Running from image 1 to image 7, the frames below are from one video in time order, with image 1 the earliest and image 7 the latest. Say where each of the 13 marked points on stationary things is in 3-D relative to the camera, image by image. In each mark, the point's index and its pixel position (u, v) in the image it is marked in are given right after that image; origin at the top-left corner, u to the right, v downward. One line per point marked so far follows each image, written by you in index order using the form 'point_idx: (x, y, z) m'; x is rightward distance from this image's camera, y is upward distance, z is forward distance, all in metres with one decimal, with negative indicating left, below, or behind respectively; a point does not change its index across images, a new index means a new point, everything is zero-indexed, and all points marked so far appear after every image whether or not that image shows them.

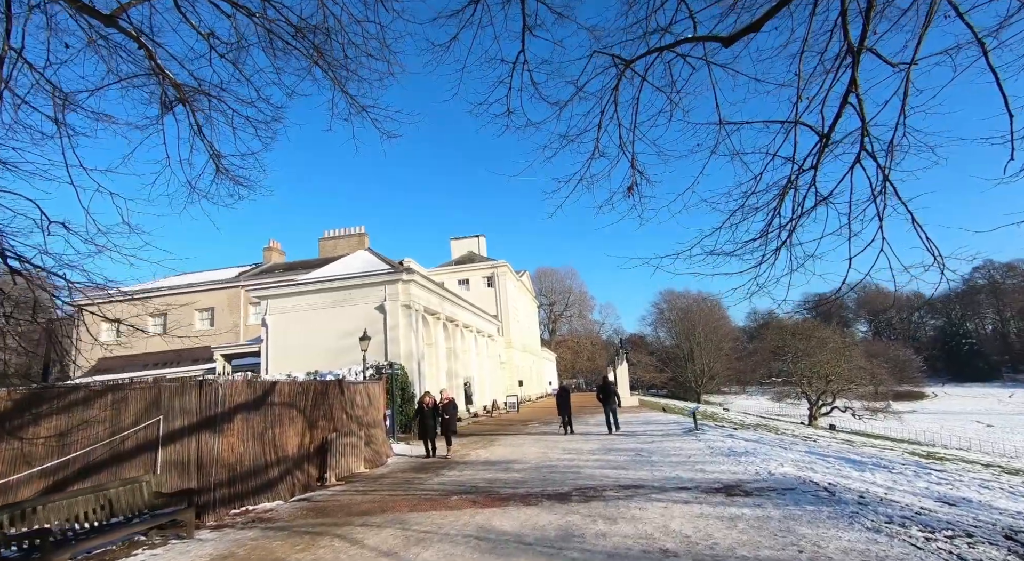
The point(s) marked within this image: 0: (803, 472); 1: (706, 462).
0: (+4.6, -3.0, +9.2) m
1: (+3.5, -3.3, +10.6) m
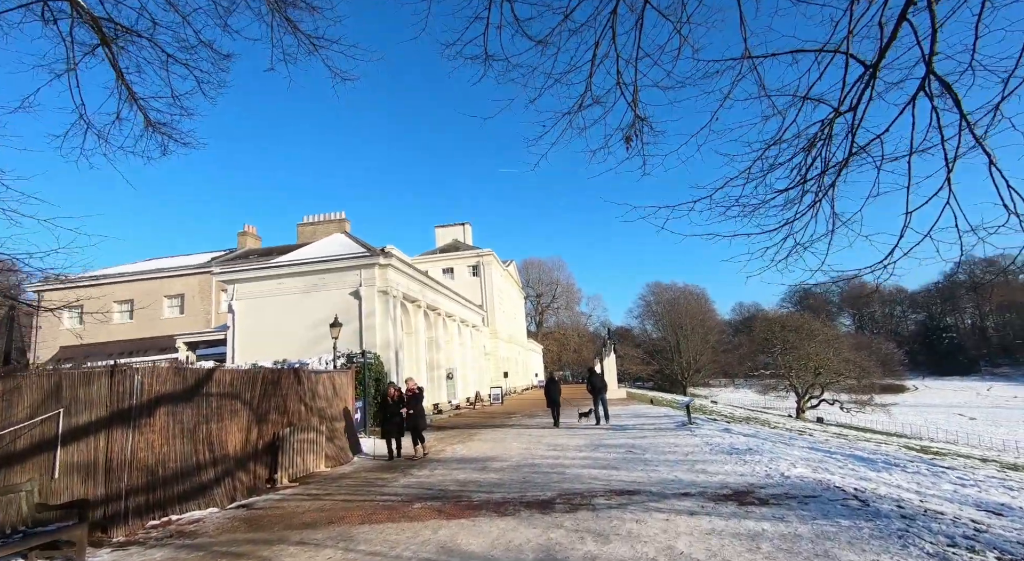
0: (+4.3, -2.7, +8.1) m
1: (+3.1, -2.9, +9.4) m
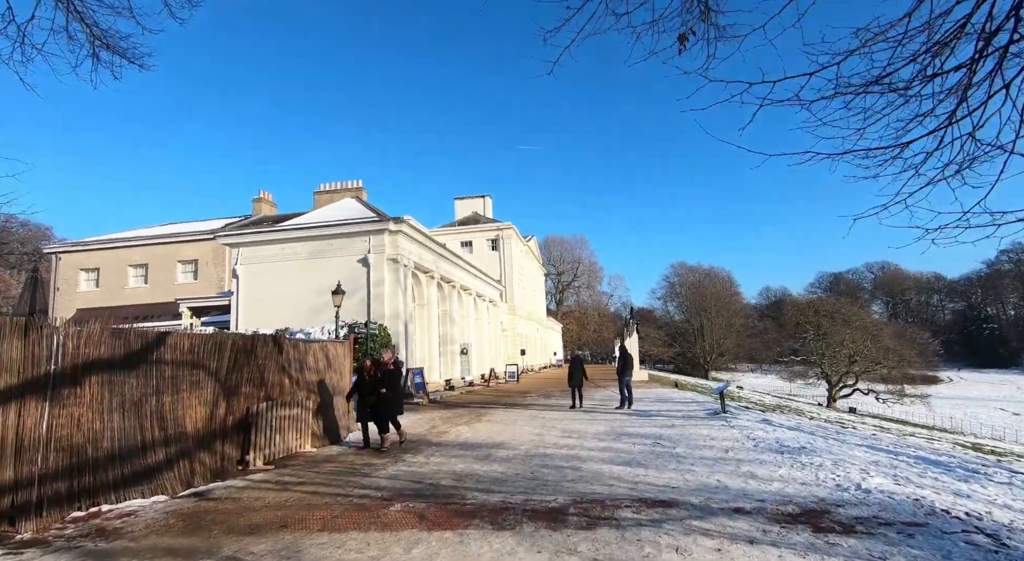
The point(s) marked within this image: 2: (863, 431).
0: (+4.3, -2.3, +6.4) m
1: (+3.2, -2.4, +7.8) m
2: (+10.2, -4.4, +17.2) m
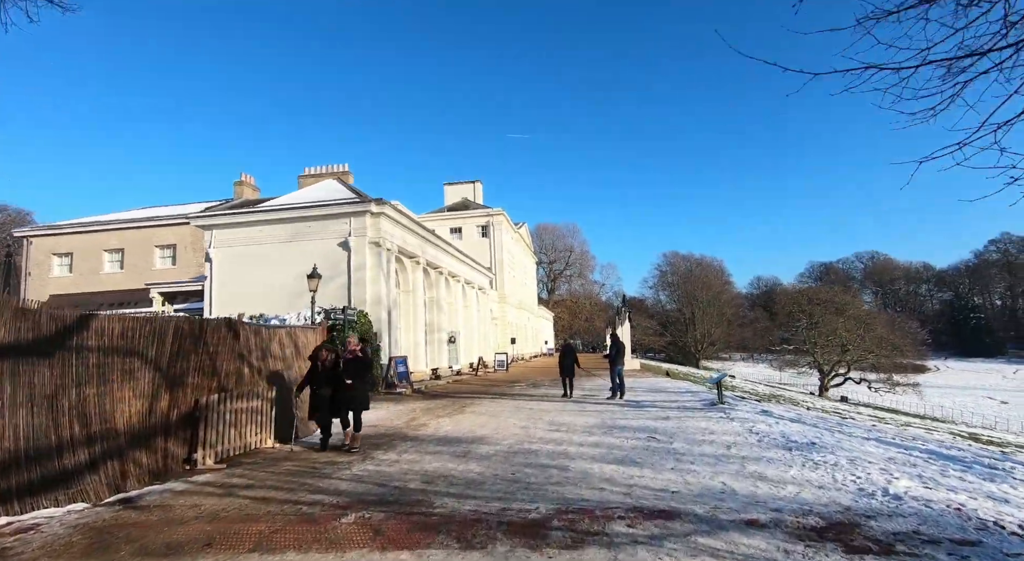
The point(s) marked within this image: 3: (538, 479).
0: (+4.1, -2.0, +5.6) m
1: (+3.0, -2.2, +7.0) m
2: (+9.8, -4.0, +16.5) m
3: (+0.3, -2.2, +6.5) m
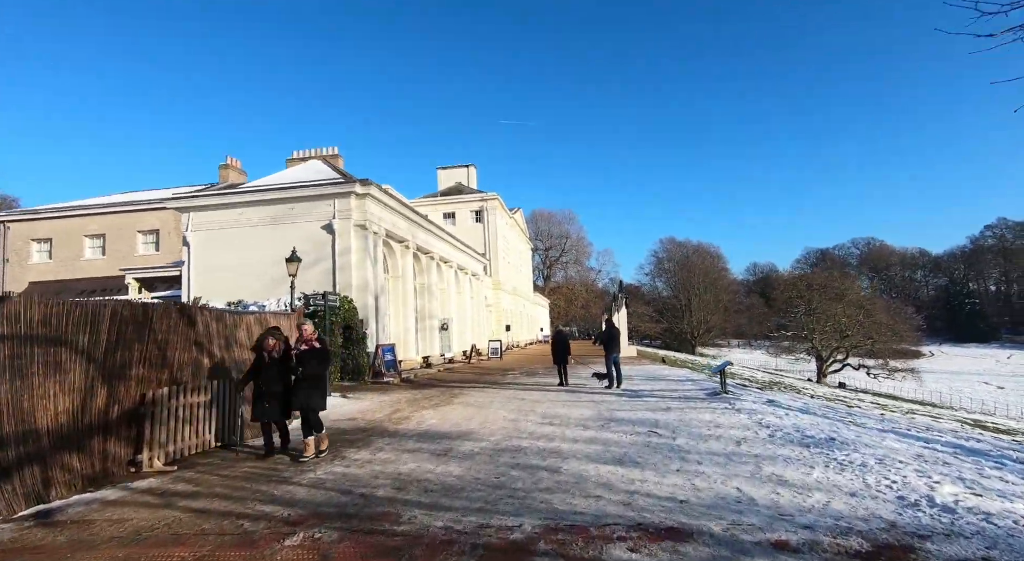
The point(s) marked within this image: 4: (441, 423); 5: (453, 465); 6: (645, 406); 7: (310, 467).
0: (+3.9, -1.8, +4.8) m
1: (+2.8, -1.9, +6.2) m
2: (+9.6, -3.5, +15.8) m
3: (+0.1, -2.0, +5.6) m
4: (-1.2, -2.4, +10.1) m
5: (-0.7, -2.1, +6.8) m
6: (+2.5, -2.4, +11.1) m
7: (-2.3, -2.2, +6.7) m
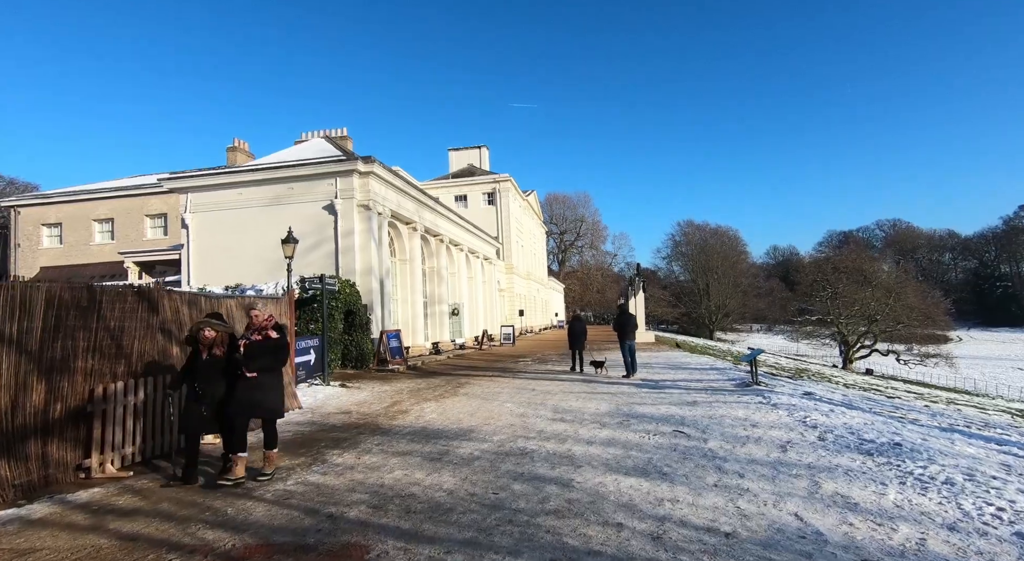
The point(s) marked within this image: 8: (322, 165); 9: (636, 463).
0: (+3.9, -1.6, +3.7) m
1: (+2.8, -1.7, +5.1) m
2: (+9.9, -3.0, +14.5) m
3: (+0.1, -1.8, +4.6) m
4: (-1.1, -2.1, +9.2) m
5: (-0.6, -1.9, +5.8) m
6: (+2.7, -2.0, +10.0) m
7: (-2.3, -1.9, +5.8) m
8: (-6.0, +3.6, +18.5) m
9: (+1.3, -1.8, +5.9) m
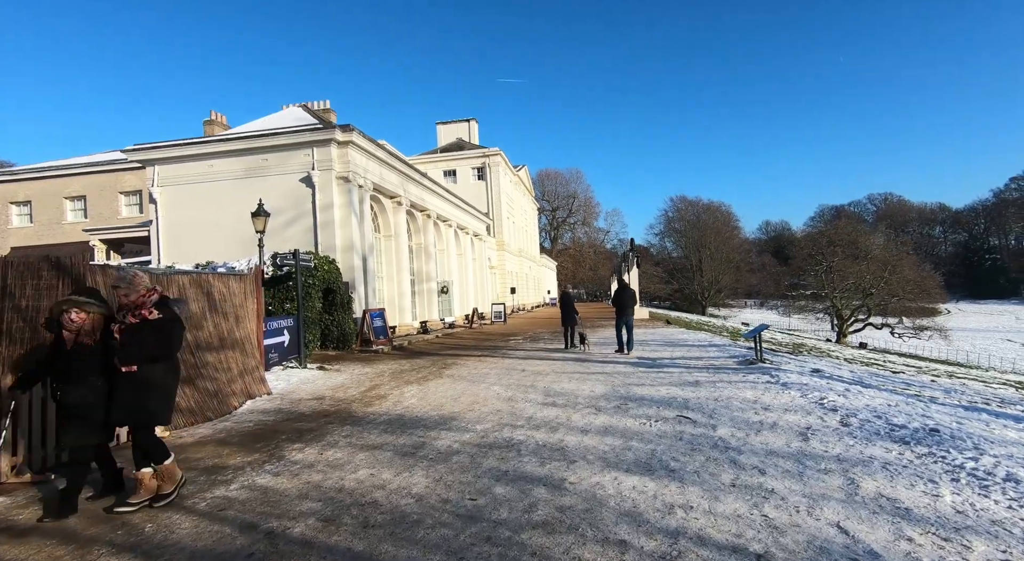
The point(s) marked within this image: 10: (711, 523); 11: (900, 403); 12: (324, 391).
0: (+3.8, -1.3, +3.0) m
1: (+2.7, -1.4, +4.3) m
2: (+9.6, -2.3, +13.9) m
3: (0.0, -1.5, +3.8) m
4: (-1.3, -1.7, +8.4) m
5: (-0.8, -1.6, +5.0) m
6: (+2.5, -1.6, +9.3) m
7: (-2.4, -1.7, +4.9) m
8: (-6.4, +4.3, +17.4) m
9: (+1.1, -1.5, +5.1) m
10: (+1.2, -1.4, +3.6) m
11: (+4.7, -1.5, +7.1) m
12: (-3.1, -1.8, +9.9) m
